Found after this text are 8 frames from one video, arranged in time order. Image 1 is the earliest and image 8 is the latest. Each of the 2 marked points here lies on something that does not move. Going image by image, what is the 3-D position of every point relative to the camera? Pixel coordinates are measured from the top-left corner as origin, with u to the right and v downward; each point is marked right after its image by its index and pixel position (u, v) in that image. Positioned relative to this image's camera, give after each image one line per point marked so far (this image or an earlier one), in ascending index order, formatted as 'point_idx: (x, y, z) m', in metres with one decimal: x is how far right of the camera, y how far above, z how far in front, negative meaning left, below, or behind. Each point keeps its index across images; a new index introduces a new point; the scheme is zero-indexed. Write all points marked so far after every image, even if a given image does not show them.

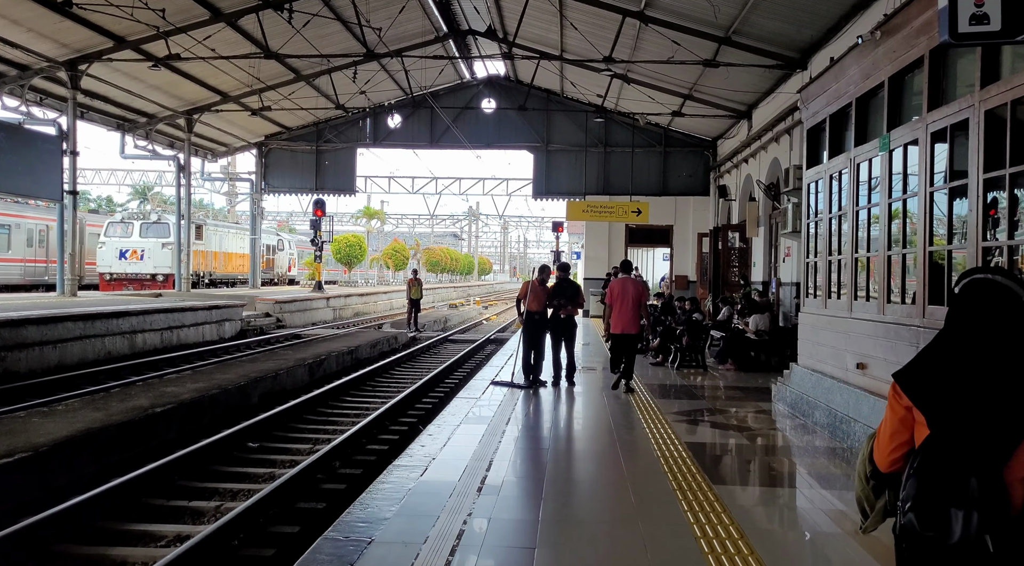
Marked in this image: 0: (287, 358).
0: (-3.3, -1.1, +13.6) m
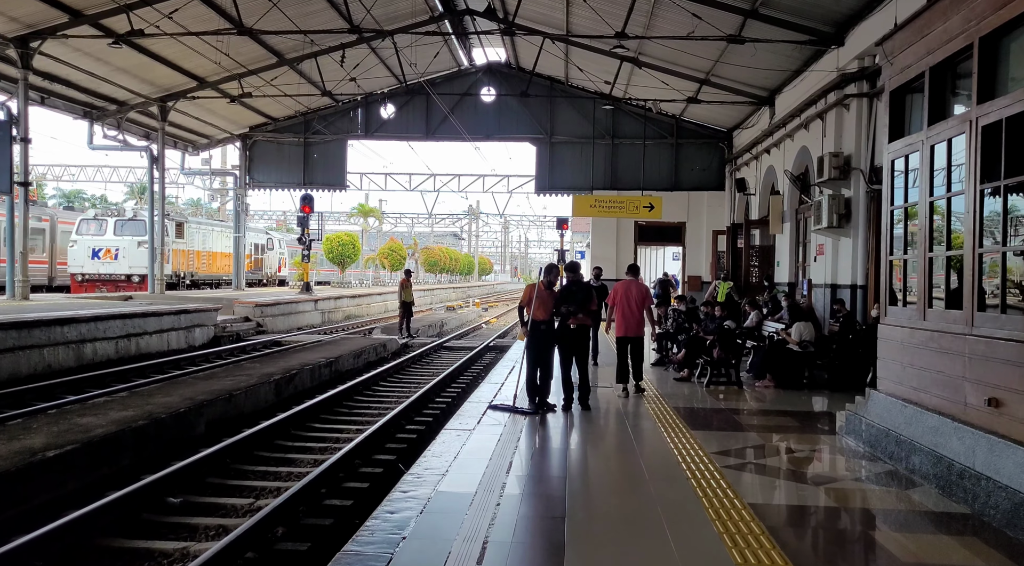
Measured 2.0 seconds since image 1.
0: (-3.3, -1.1, +11.7) m
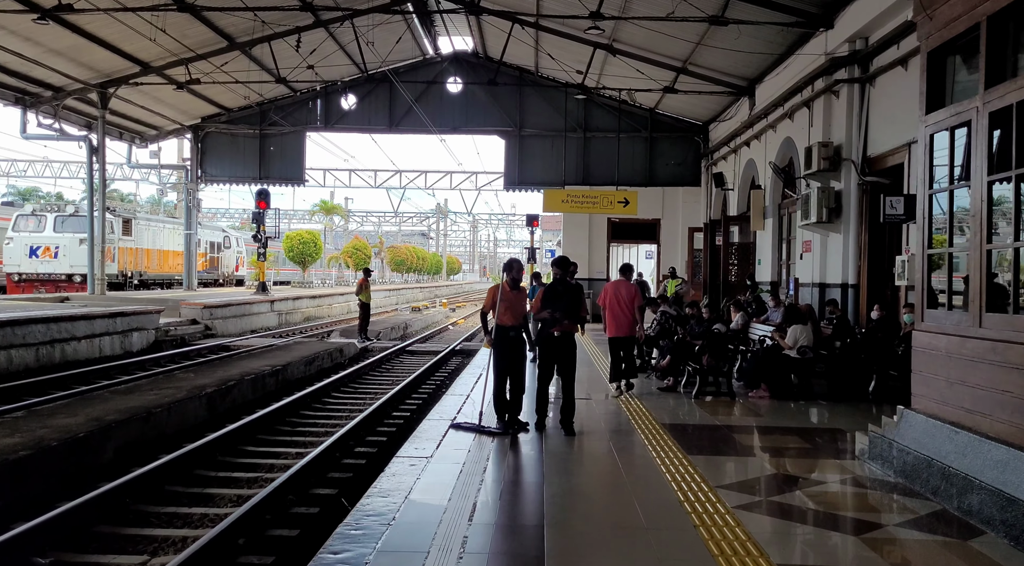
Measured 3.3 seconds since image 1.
0: (-3.6, -1.1, +10.3) m
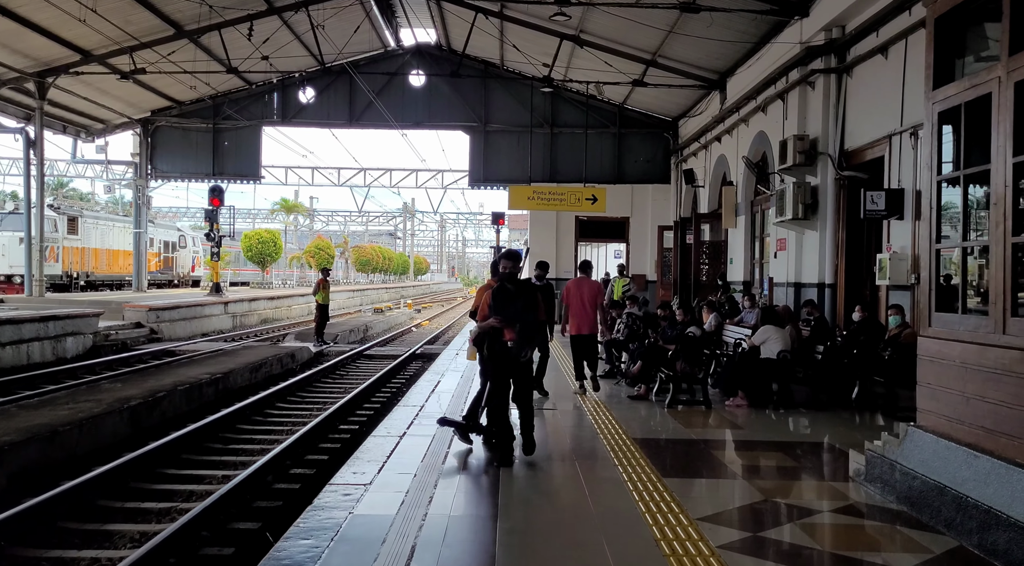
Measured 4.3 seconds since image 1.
0: (-4.1, -1.1, +9.4) m
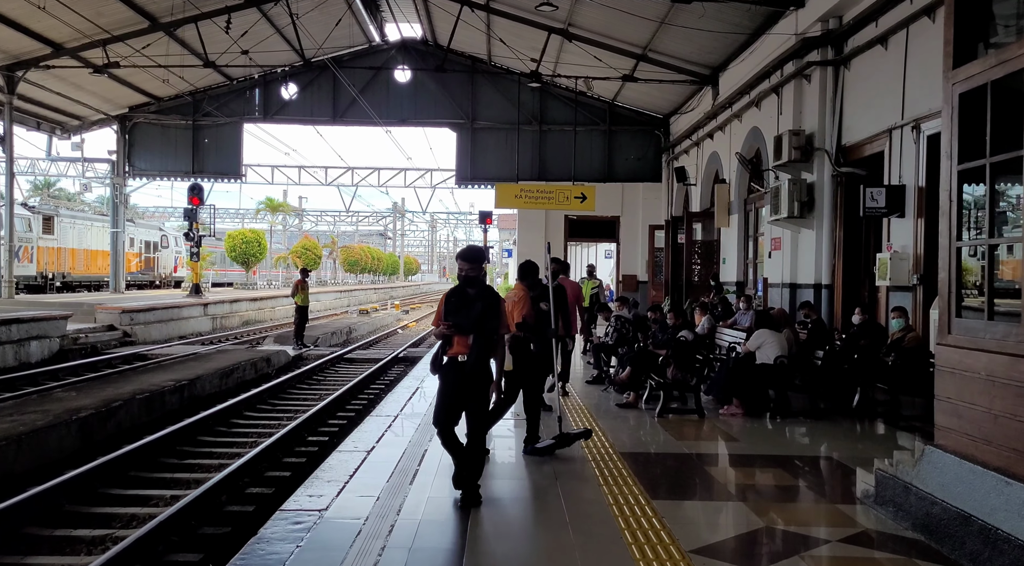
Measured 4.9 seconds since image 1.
0: (-4.2, -1.1, +8.8) m
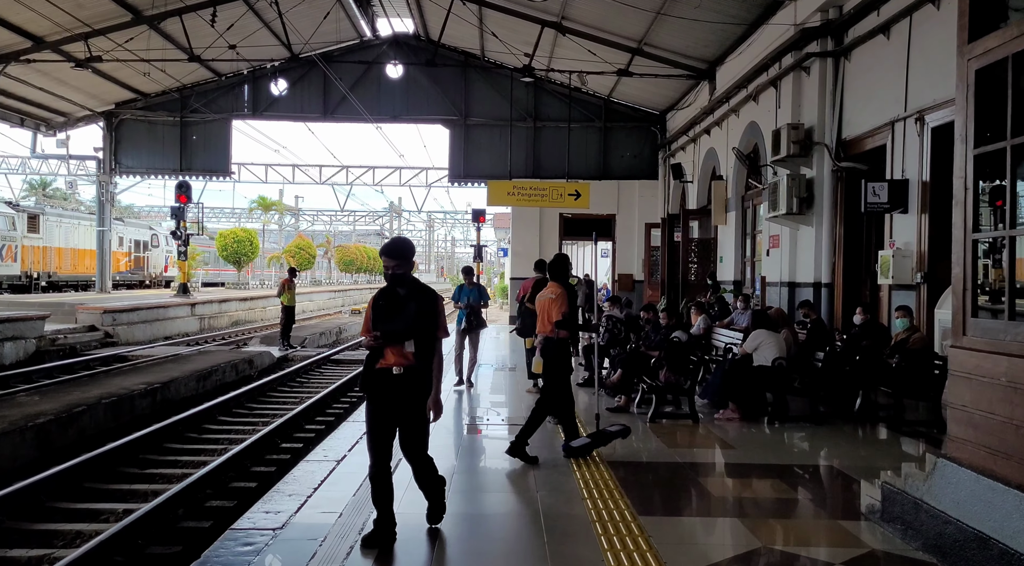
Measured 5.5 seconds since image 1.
0: (-4.4, -1.1, +8.3) m
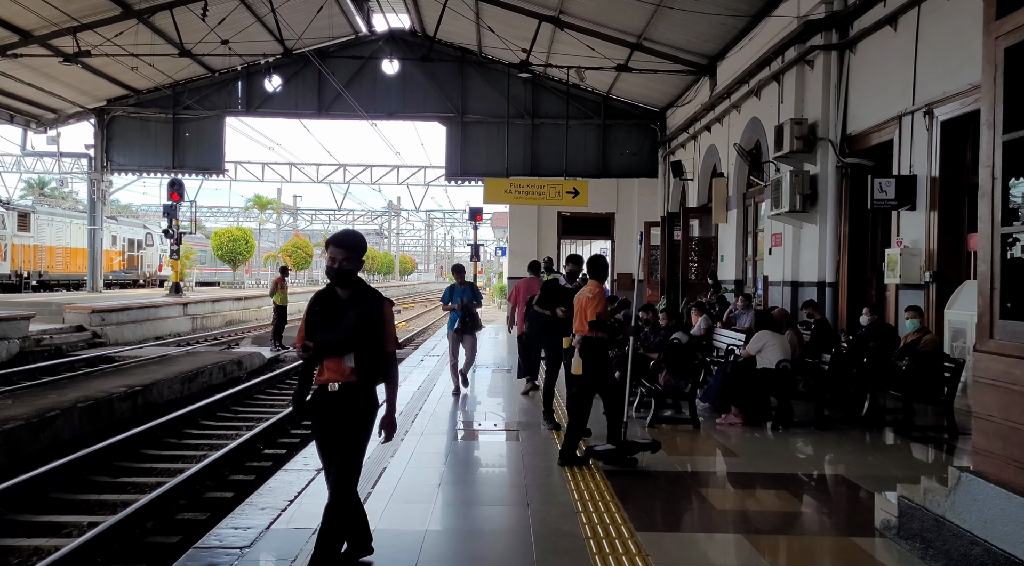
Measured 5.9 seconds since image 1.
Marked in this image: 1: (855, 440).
0: (-4.4, -1.1, +7.9) m
1: (+3.0, -1.4, +8.1) m
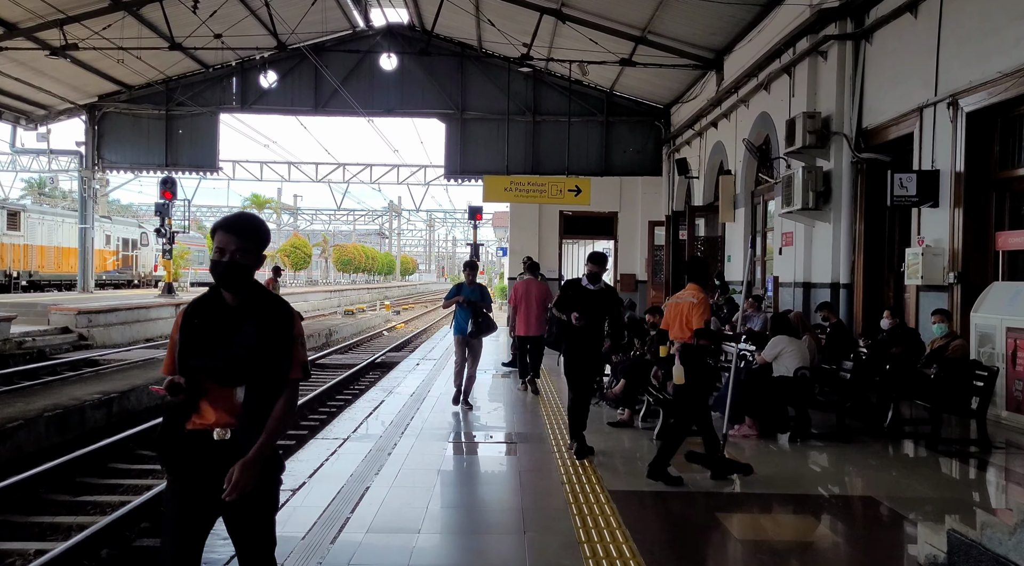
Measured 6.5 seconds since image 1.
0: (-4.5, -1.1, +7.4) m
1: (+3.0, -1.4, +7.6) m
